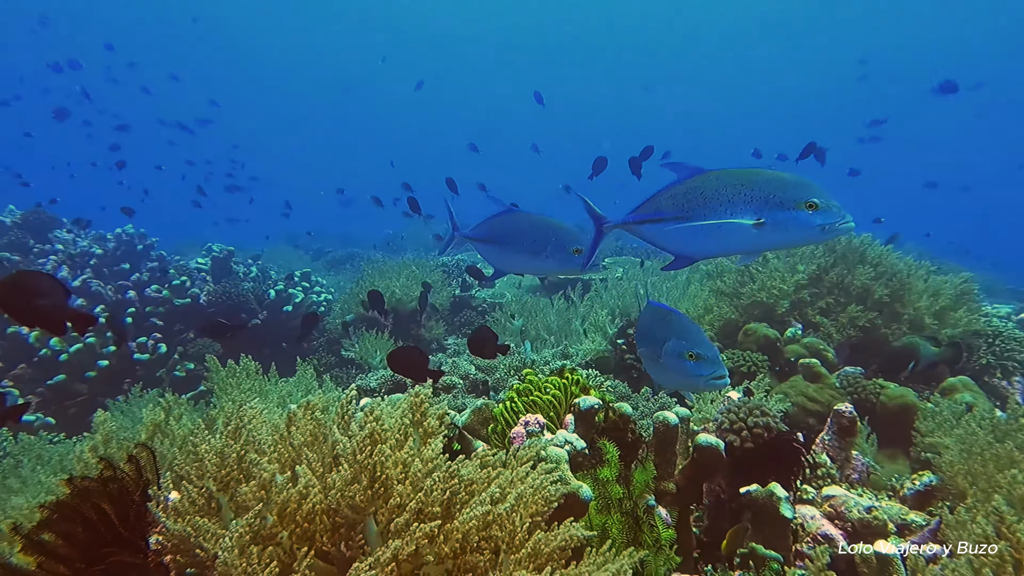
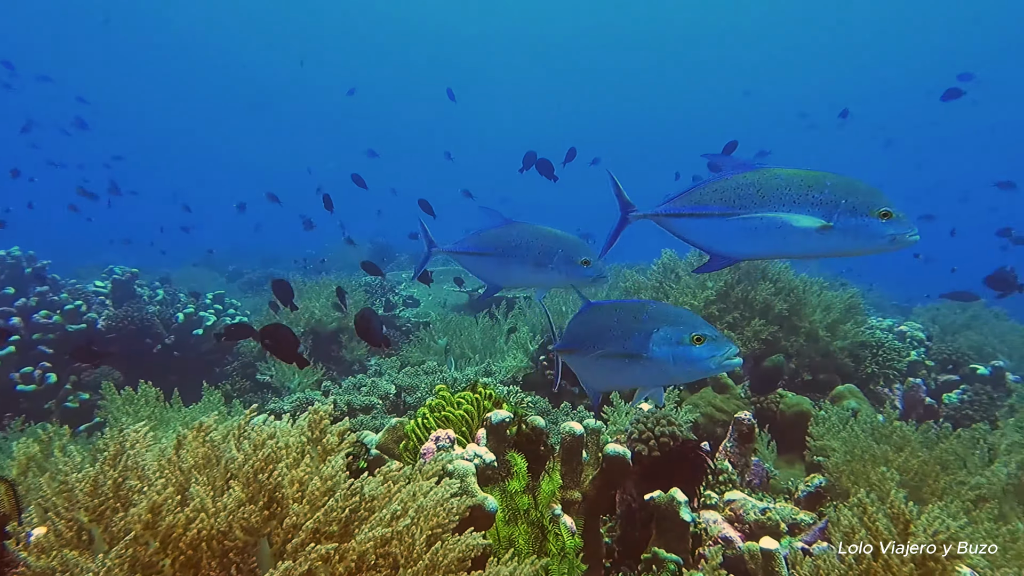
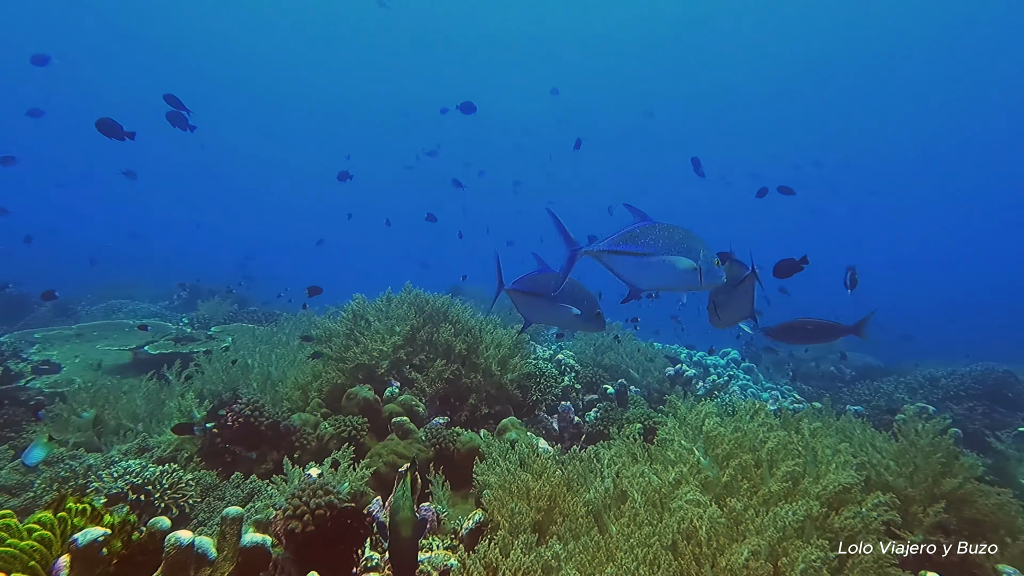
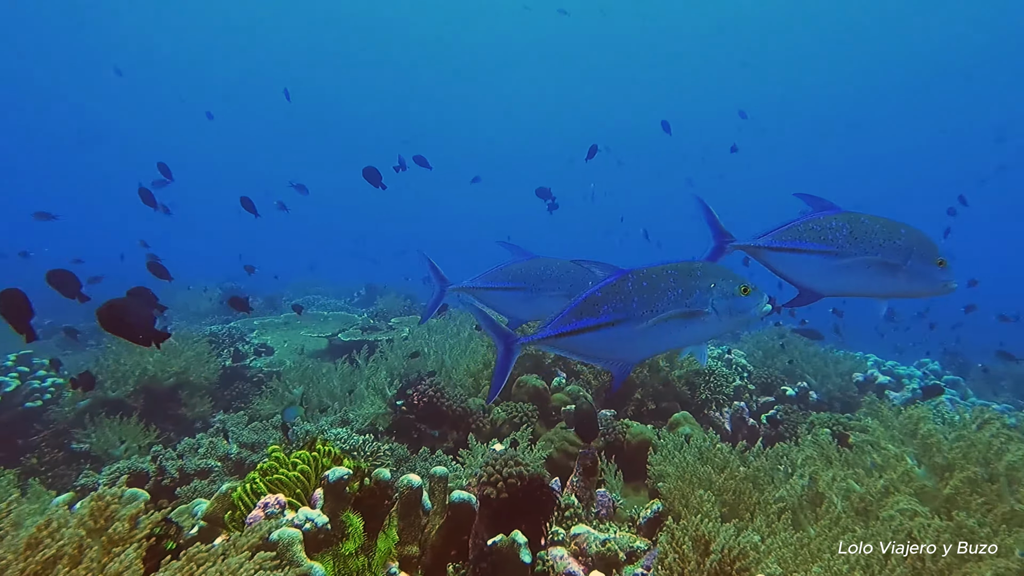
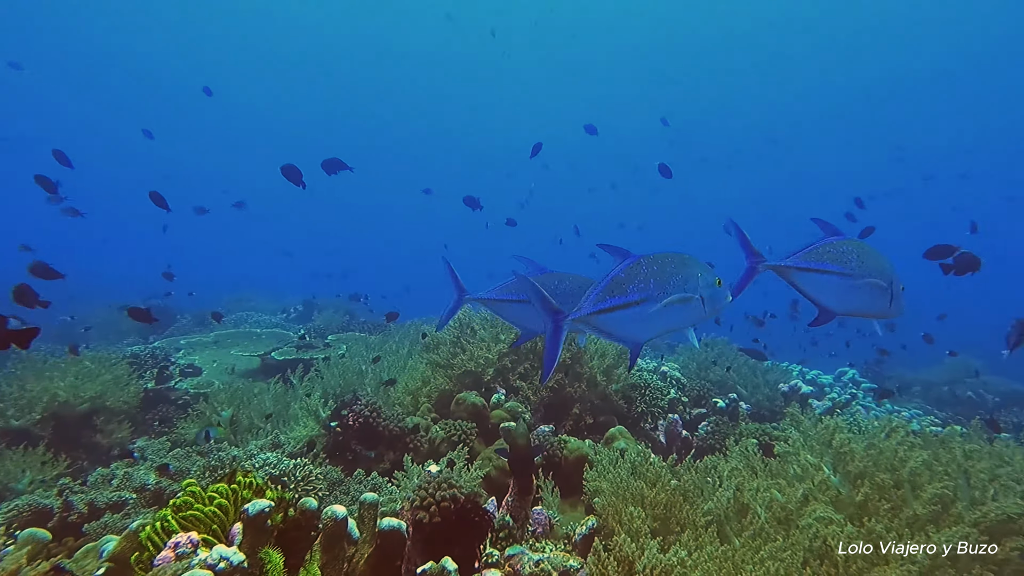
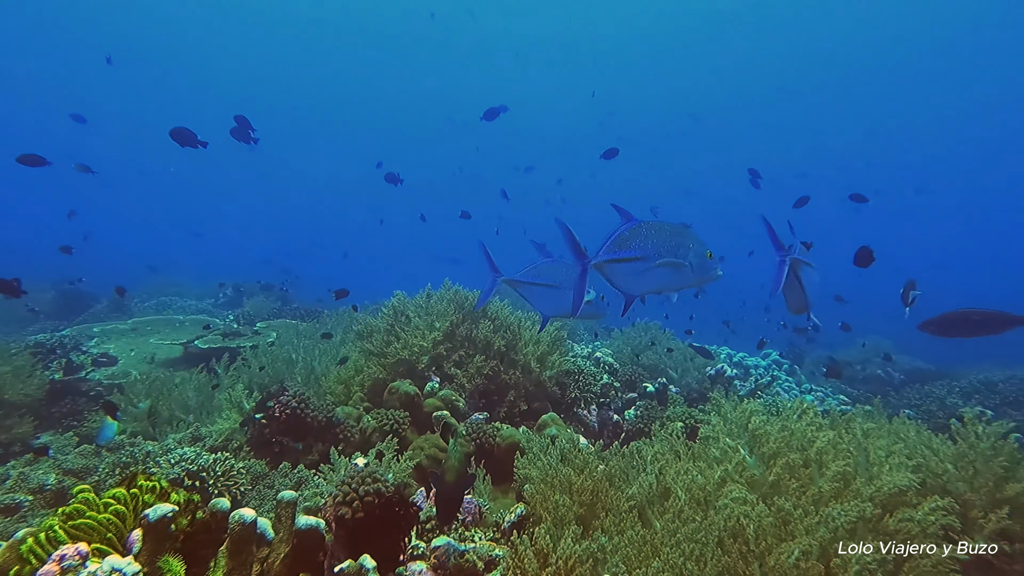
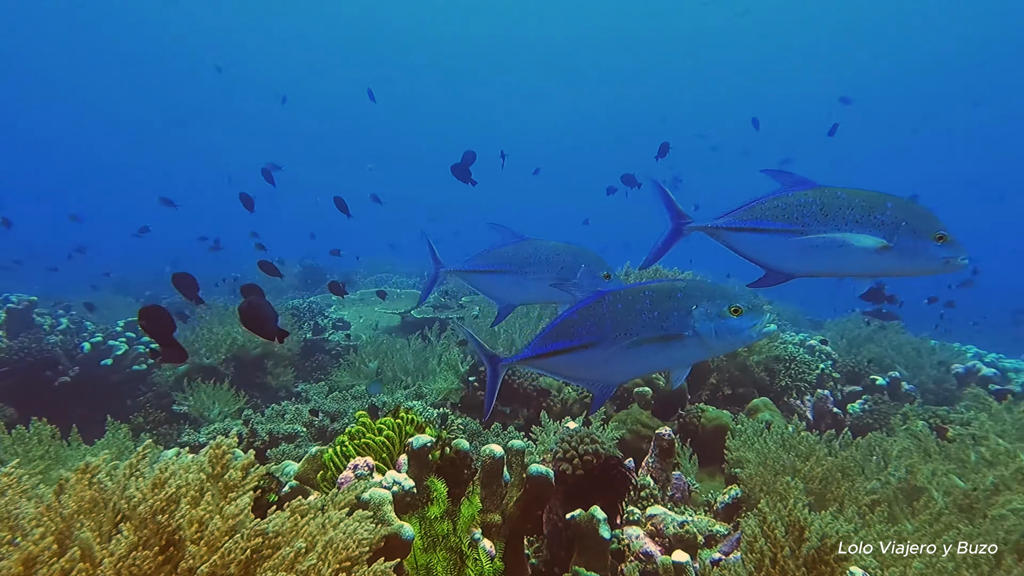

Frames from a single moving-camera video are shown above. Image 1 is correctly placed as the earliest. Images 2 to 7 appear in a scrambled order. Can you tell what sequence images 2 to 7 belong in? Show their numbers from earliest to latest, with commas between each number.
2, 7, 4, 5, 6, 3
